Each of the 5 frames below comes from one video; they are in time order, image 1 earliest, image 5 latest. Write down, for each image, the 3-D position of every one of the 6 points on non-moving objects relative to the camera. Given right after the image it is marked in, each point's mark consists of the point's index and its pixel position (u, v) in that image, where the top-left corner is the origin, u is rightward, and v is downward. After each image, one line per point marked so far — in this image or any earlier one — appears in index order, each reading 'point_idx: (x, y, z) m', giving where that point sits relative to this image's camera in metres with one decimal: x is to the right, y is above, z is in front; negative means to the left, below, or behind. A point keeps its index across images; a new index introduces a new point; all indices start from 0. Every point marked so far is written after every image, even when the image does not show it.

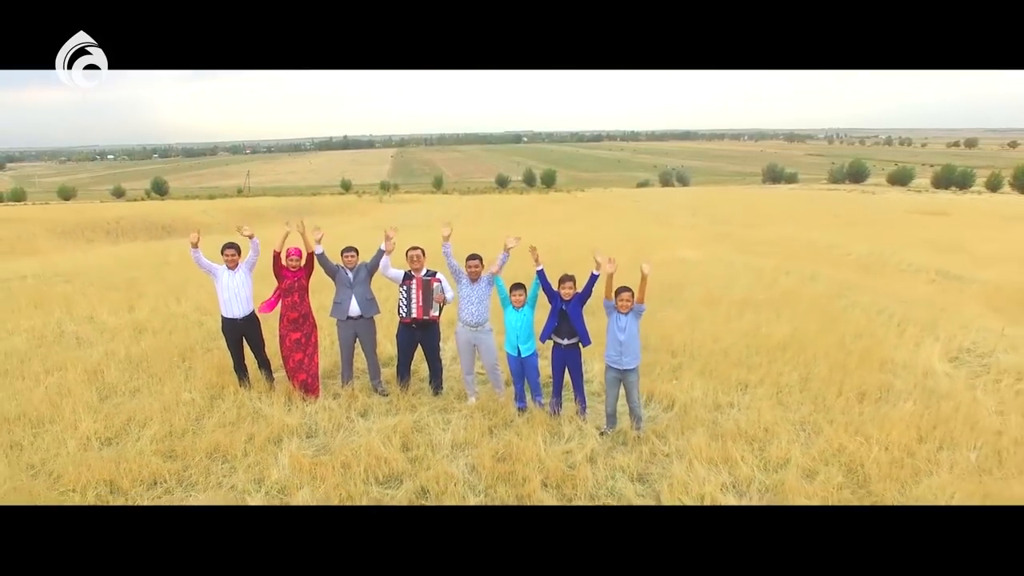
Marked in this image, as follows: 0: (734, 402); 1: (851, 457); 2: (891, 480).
0: (+2.1, -1.1, +4.9) m
1: (+2.6, -1.3, +3.9) m
2: (+2.7, -1.4, +3.7) m
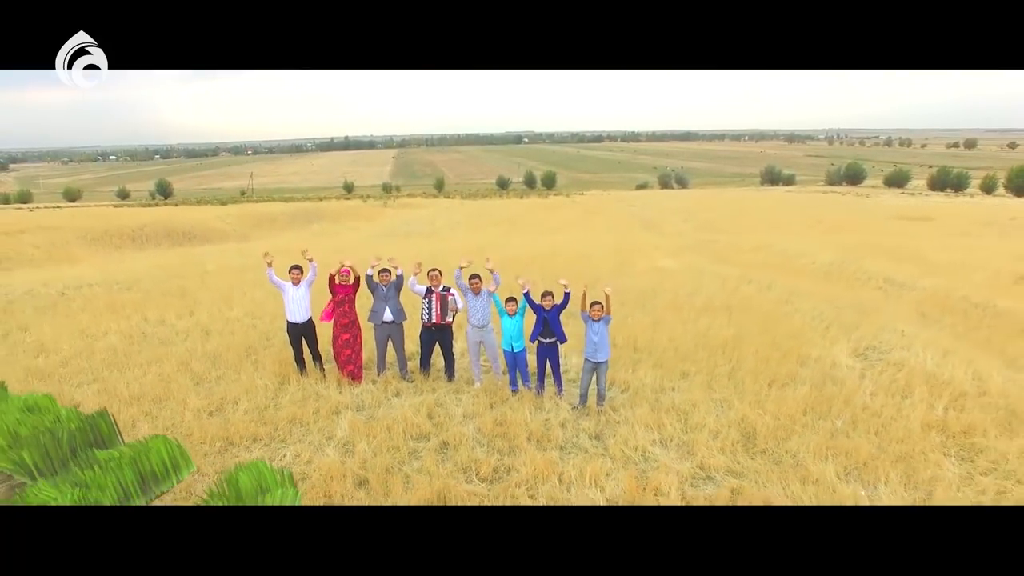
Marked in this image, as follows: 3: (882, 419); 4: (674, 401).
0: (+2.1, -1.2, +6.6) m
1: (+2.5, -1.5, +5.5) m
2: (+2.6, -1.5, +5.3) m
3: (+4.1, -1.4, +5.8) m
4: (+1.9, -1.3, +6.0) m
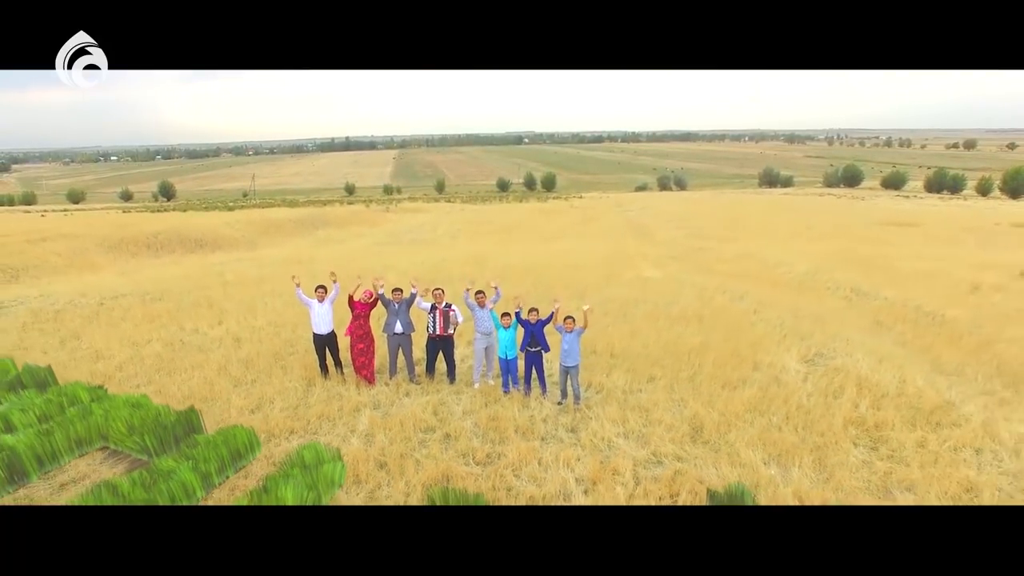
0: (+1.9, -1.5, +7.7) m
1: (+2.4, -1.7, +6.7) m
2: (+2.5, -1.8, +6.5) m
3: (+4.0, -1.7, +7.0) m
4: (+1.8, -1.6, +7.2) m
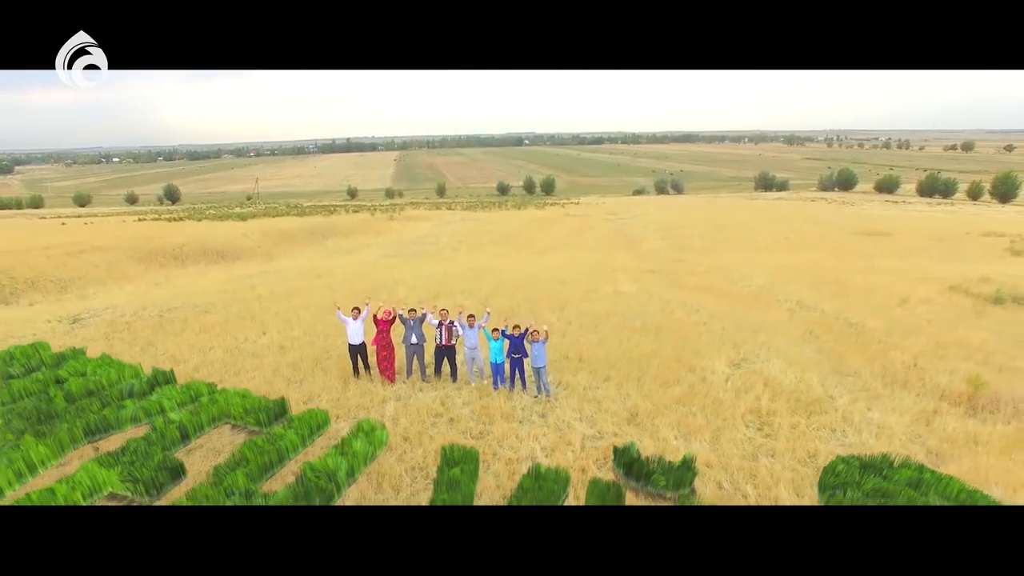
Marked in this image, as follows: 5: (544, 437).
0: (+1.7, -1.9, +10.2) m
1: (+2.2, -2.1, +9.2) m
2: (+2.3, -2.2, +8.9) m
3: (+3.7, -2.1, +9.4) m
4: (+1.5, -2.0, +9.6) m
5: (+0.5, -2.4, +8.2) m
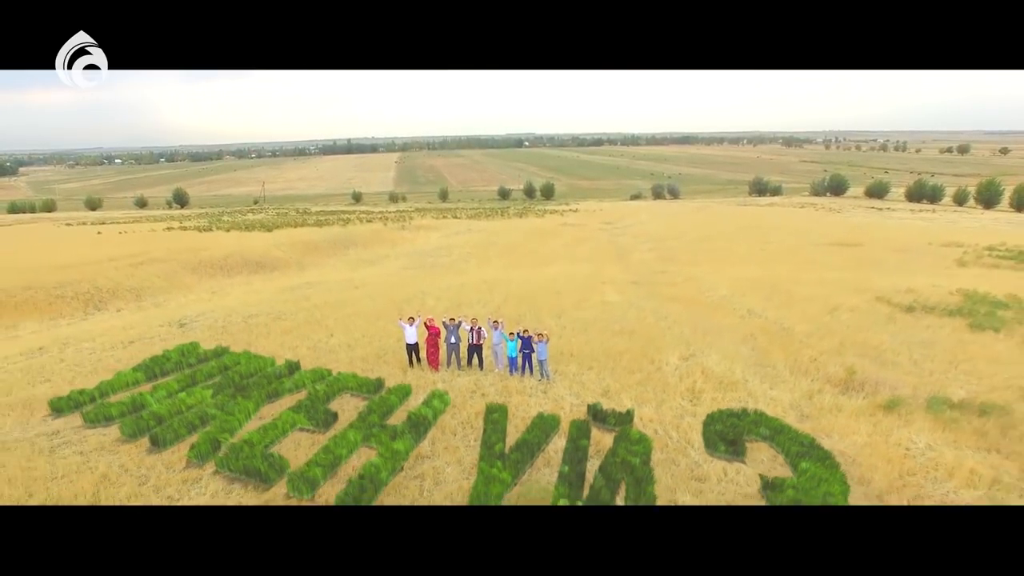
0: (+2.0, -2.3, +14.3) m
1: (+2.5, -2.6, +13.3) m
2: (+2.6, -2.6, +13.1) m
3: (+4.0, -2.5, +13.6) m
4: (+1.8, -2.4, +13.8) m
5: (+0.8, -2.8, +12.4) m
